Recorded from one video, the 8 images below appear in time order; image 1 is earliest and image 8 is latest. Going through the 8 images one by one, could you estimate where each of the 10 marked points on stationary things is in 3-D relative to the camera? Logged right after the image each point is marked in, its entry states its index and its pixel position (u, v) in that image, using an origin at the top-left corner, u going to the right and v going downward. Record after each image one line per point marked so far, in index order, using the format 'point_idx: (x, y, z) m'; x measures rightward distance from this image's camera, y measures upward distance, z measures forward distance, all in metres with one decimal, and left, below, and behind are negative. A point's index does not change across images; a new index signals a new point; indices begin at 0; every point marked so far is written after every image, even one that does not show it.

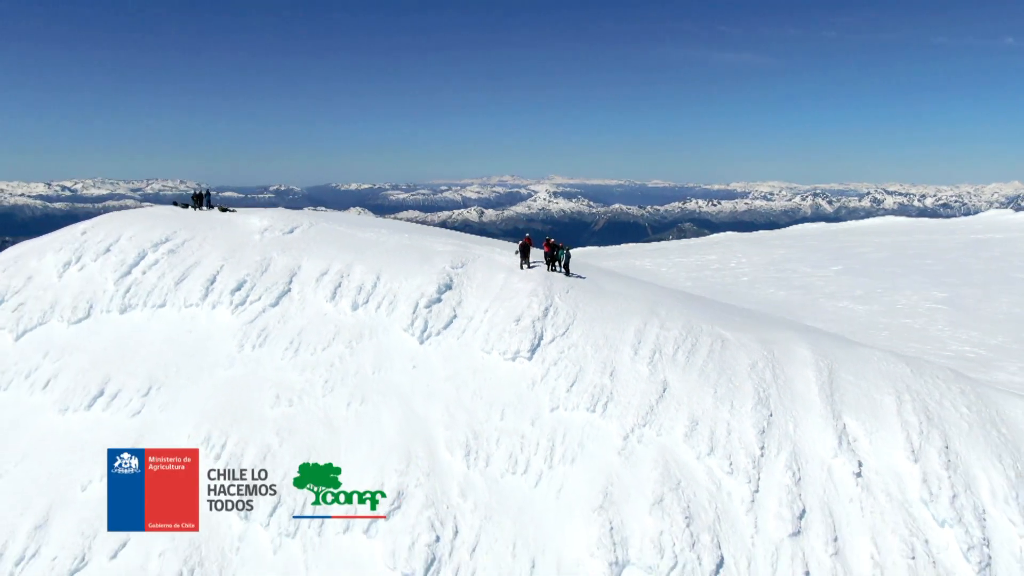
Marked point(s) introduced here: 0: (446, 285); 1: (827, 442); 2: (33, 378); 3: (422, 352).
0: (-2.2, +0.2, +17.8) m
1: (+7.3, -3.6, +12.3) m
2: (-17.8, -3.3, +19.5) m
3: (-2.8, -2.0, +16.4) m
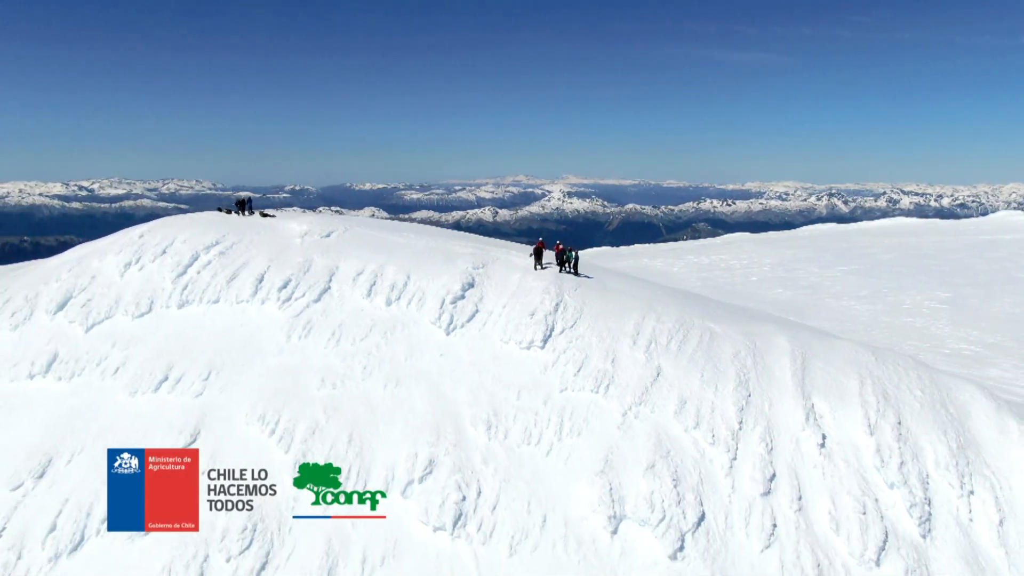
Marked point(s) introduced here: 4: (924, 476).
0: (-1.6, +0.2, +20.1) m
1: (+7.7, -3.5, +14.3) m
2: (-17.2, -3.2, +22.2) m
3: (-2.2, -1.9, +18.7) m
4: (+10.4, -4.7, +13.2) m
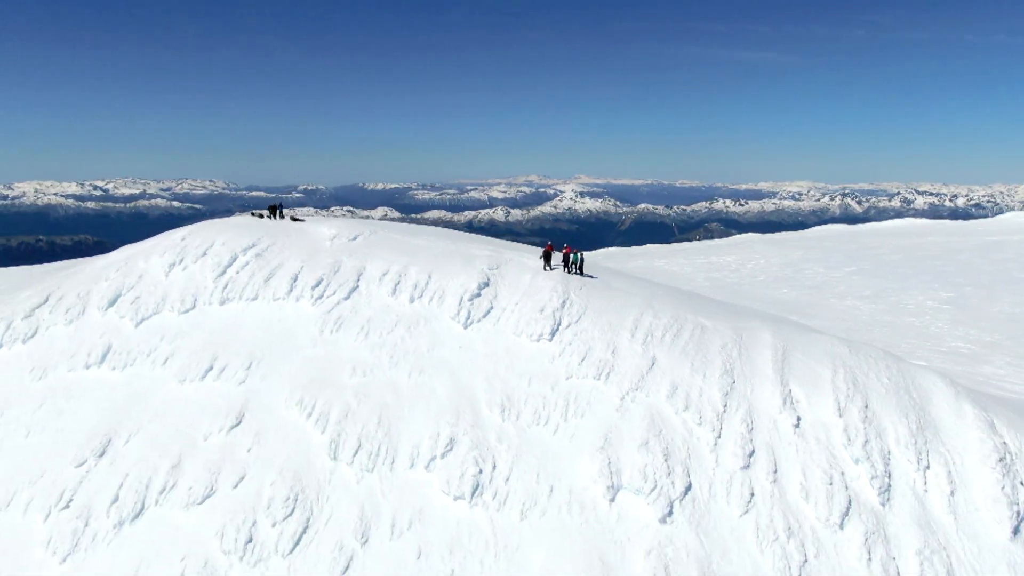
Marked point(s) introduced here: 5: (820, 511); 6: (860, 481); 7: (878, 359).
0: (-1.2, +0.3, +22.1) m
1: (+8.1, -3.5, +16.2) m
2: (-16.7, -3.1, +24.6) m
3: (-1.8, -1.9, +20.7) m
4: (+10.7, -4.7, +15.0) m
5: (+8.4, -6.1, +14.3) m
6: (+9.7, -5.4, +14.7) m
7: (+11.9, -2.3, +17.1) m
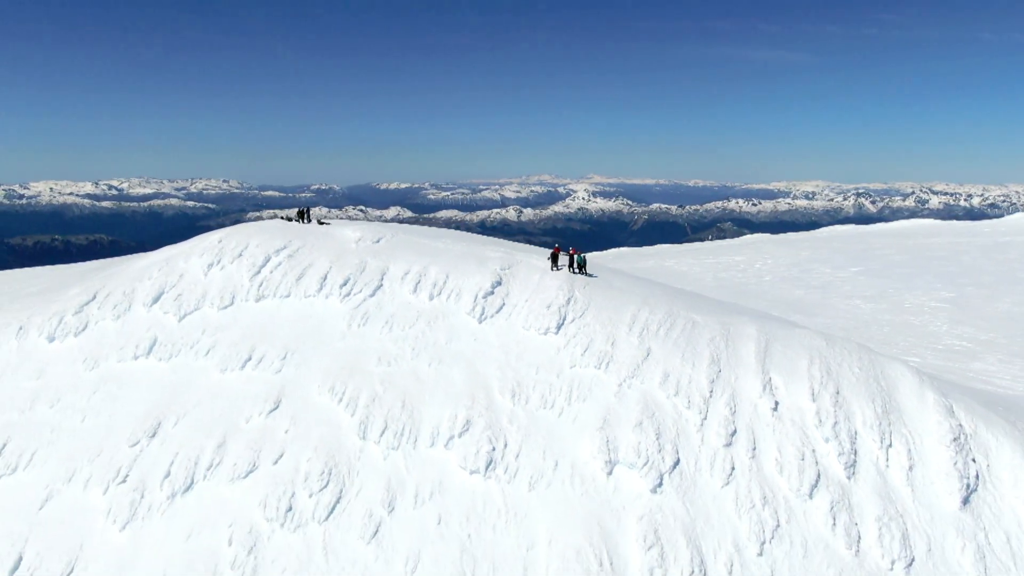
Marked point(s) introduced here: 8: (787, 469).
0: (-0.7, +0.3, +24.2) m
1: (+8.4, -3.5, +18.1) m
2: (-16.2, -3.1, +27.1) m
3: (-1.4, -1.8, +22.9) m
4: (+11.0, -4.7, +16.9) m
5: (+8.7, -6.0, +16.3) m
6: (+10.0, -5.3, +16.6) m
7: (+12.3, -2.3, +19.0) m
8: (+8.6, -5.7, +16.5) m
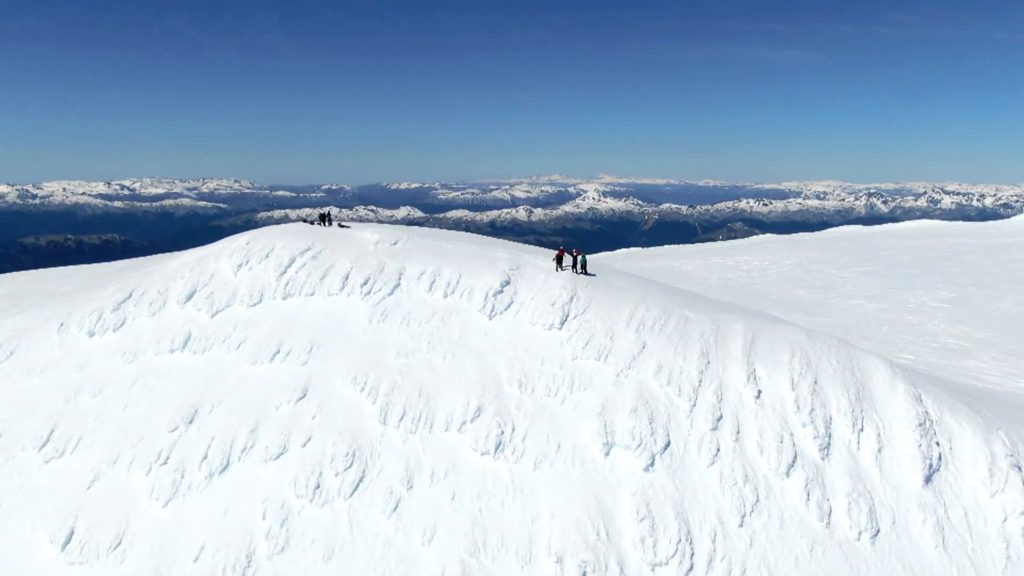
0: (-0.3, +0.4, +26.2) m
1: (+8.7, -3.4, +19.9) m
2: (-15.7, -3.0, +29.3) m
3: (-1.0, -1.7, +24.8) m
4: (+11.2, -4.6, +18.6) m
5: (+8.9, -6.0, +18.0) m
6: (+10.2, -5.3, +18.3) m
7: (+12.6, -2.3, +20.7) m
8: (+8.8, -5.6, +18.3) m
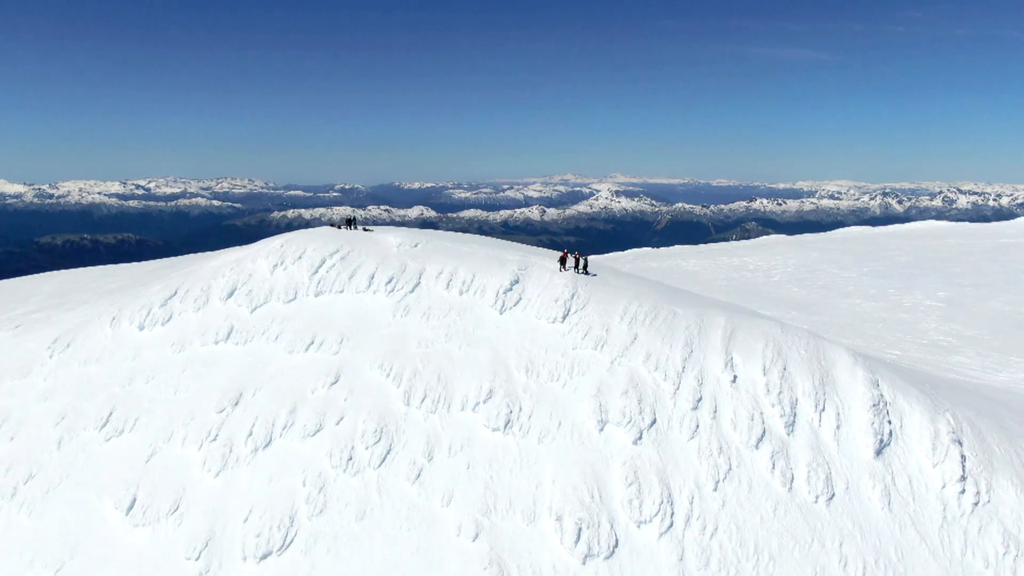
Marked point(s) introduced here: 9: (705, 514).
0: (+0.2, +0.5, +29.2) m
1: (+9.0, -3.4, +22.7) m
2: (-15.2, -2.9, +32.7) m
3: (-0.6, -1.7, +27.9) m
4: (+11.5, -4.6, +21.4) m
5: (+9.1, -5.9, +20.8) m
6: (+10.5, -5.2, +21.1) m
7: (+12.9, -2.2, +23.4) m
8: (+9.1, -5.6, +21.1) m
9: (+7.2, -8.5, +19.7) m
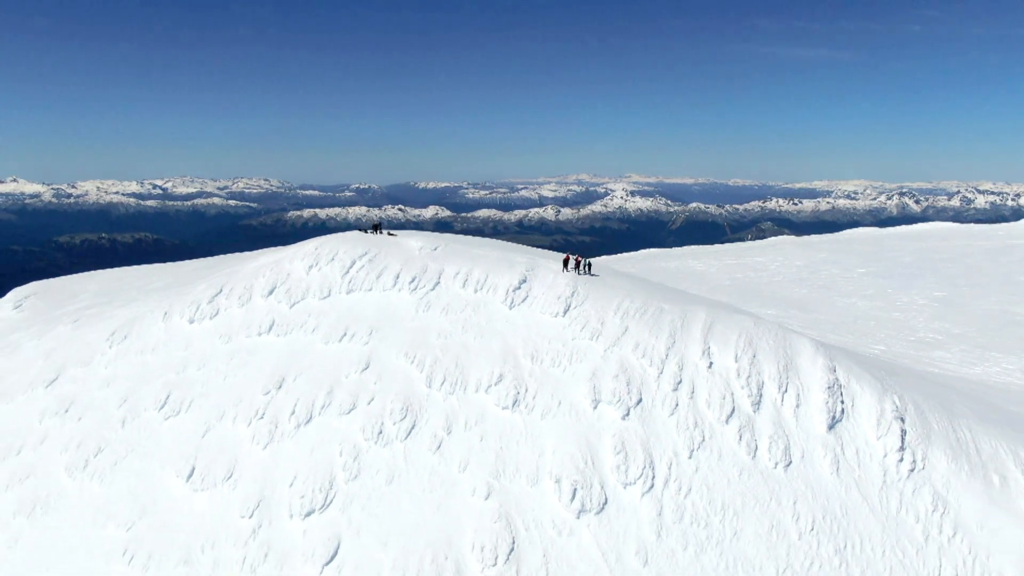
0: (+0.7, +0.6, +33.0) m
1: (+9.3, -3.3, +26.3) m
2: (-14.5, -2.7, +37.0) m
3: (0.0, -1.6, +31.7) m
4: (+11.8, -4.5, +24.9) m
5: (+9.4, -5.9, +24.4) m
6: (+10.8, -5.2, +24.6) m
7: (+13.3, -2.2, +26.9) m
8: (+9.4, -5.5, +24.6) m
9: (+7.5, -8.4, +23.3) m
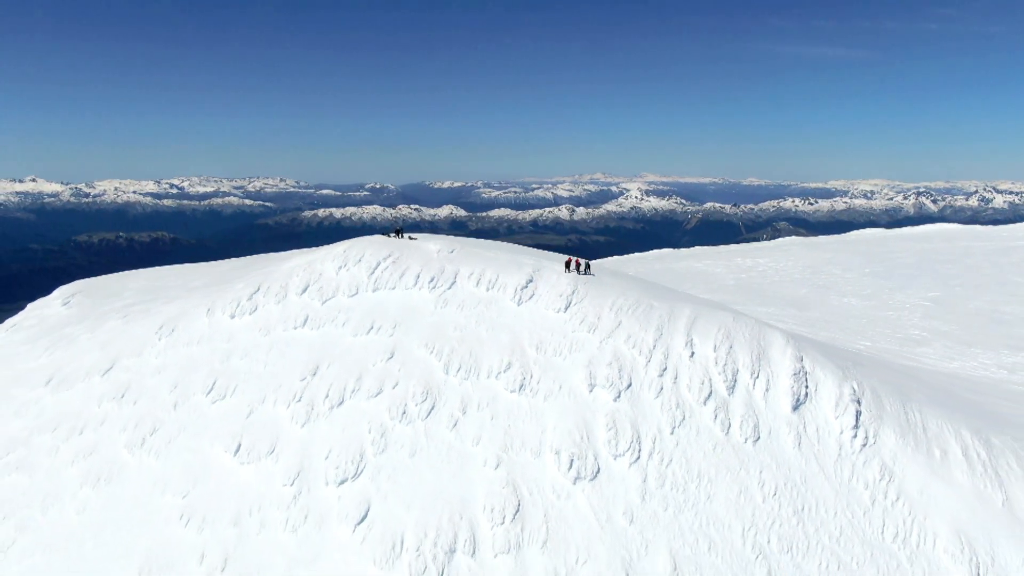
0: (+1.3, +0.6, +36.9) m
1: (+9.7, -3.2, +29.9) m
2: (-13.8, -2.6, +41.3) m
3: (+0.5, -1.5, +35.6) m
4: (+12.2, -4.4, +28.4) m
5: (+9.8, -5.8, +28.0) m
6: (+11.1, -5.1, +28.2) m
7: (+13.7, -2.1, +30.4) m
8: (+9.8, -5.4, +28.3) m
9: (+7.8, -8.4, +27.1) m
